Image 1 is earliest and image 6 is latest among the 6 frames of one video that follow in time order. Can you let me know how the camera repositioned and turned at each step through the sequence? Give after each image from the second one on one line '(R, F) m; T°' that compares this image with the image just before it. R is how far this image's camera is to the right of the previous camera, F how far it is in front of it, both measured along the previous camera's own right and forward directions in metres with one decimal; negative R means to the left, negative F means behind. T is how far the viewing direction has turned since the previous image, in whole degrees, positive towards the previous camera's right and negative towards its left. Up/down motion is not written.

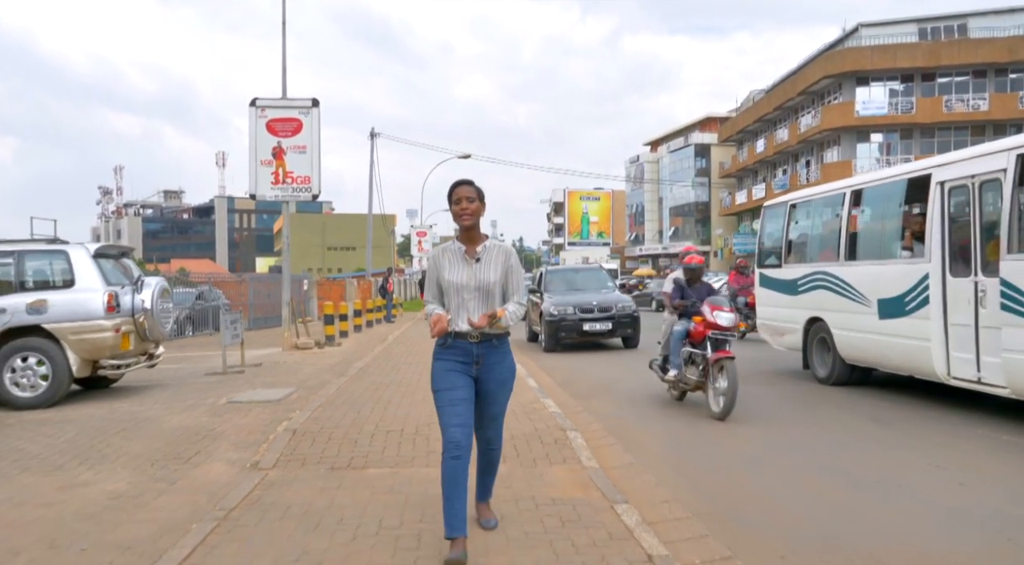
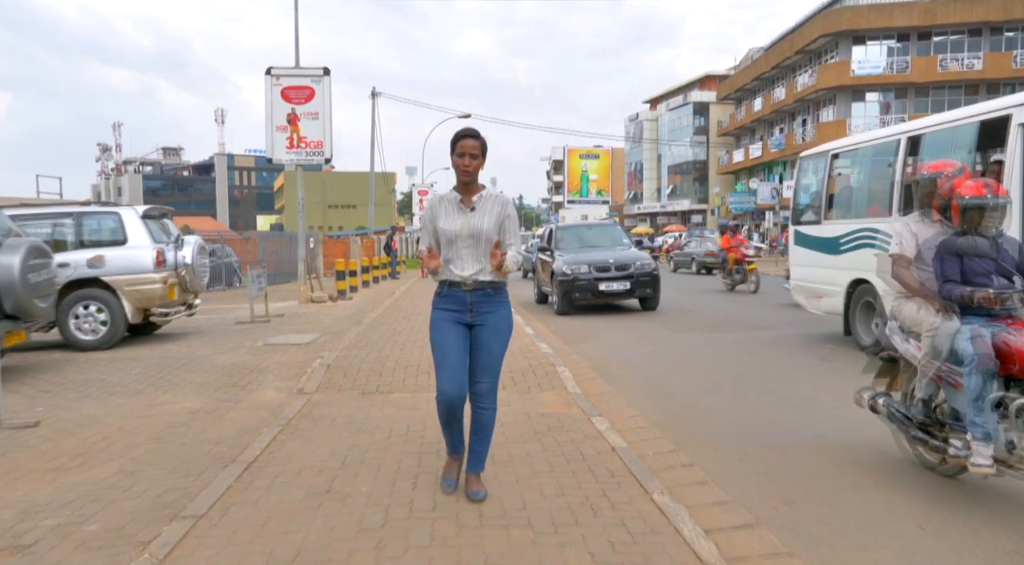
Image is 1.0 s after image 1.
(0.0, -1.0) m; 0°
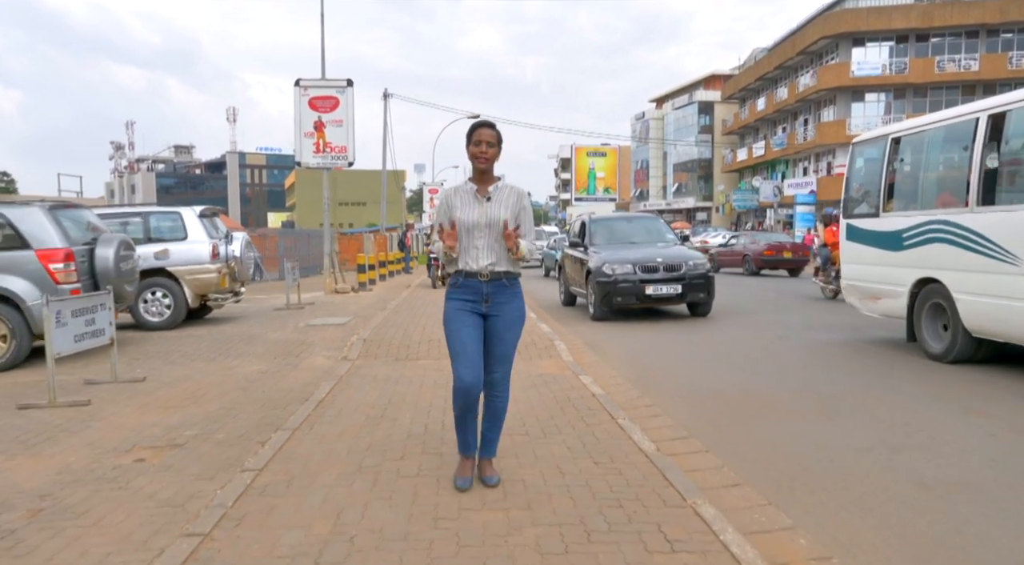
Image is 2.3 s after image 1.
(0.0, -1.4) m; -1°
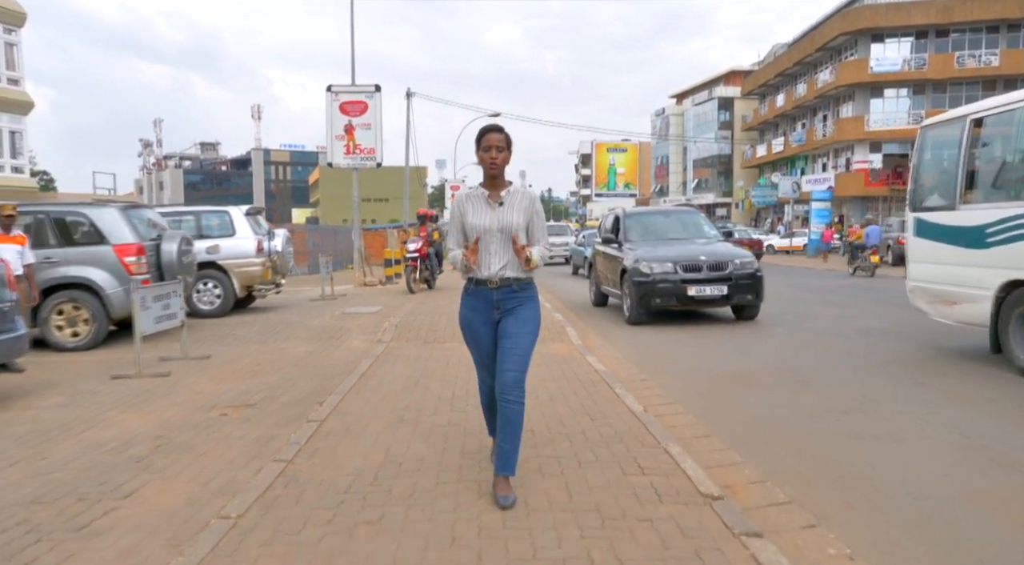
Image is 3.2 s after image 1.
(+0.1, -0.9) m; -2°
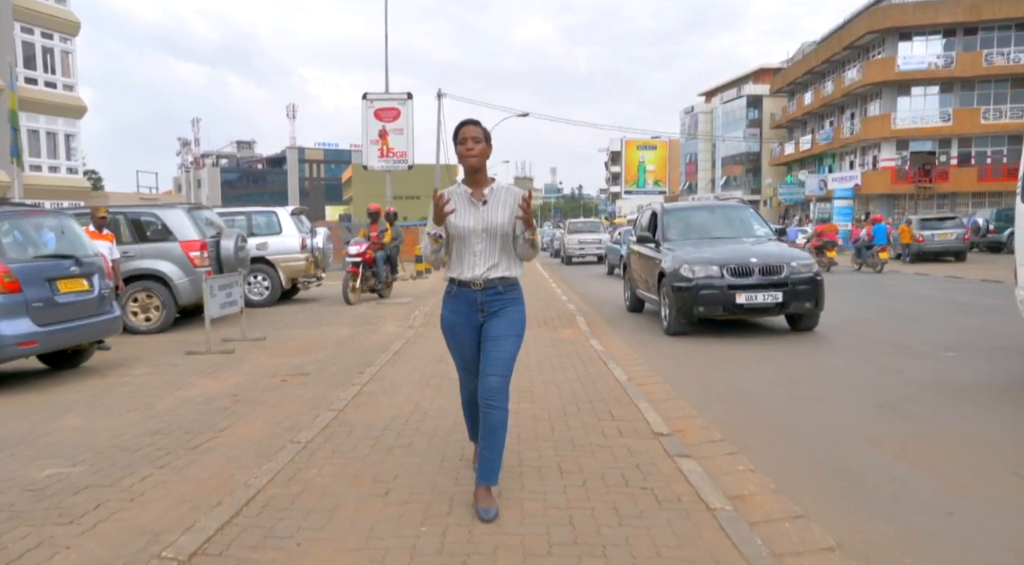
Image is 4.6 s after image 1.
(+0.2, -1.1) m; -3°
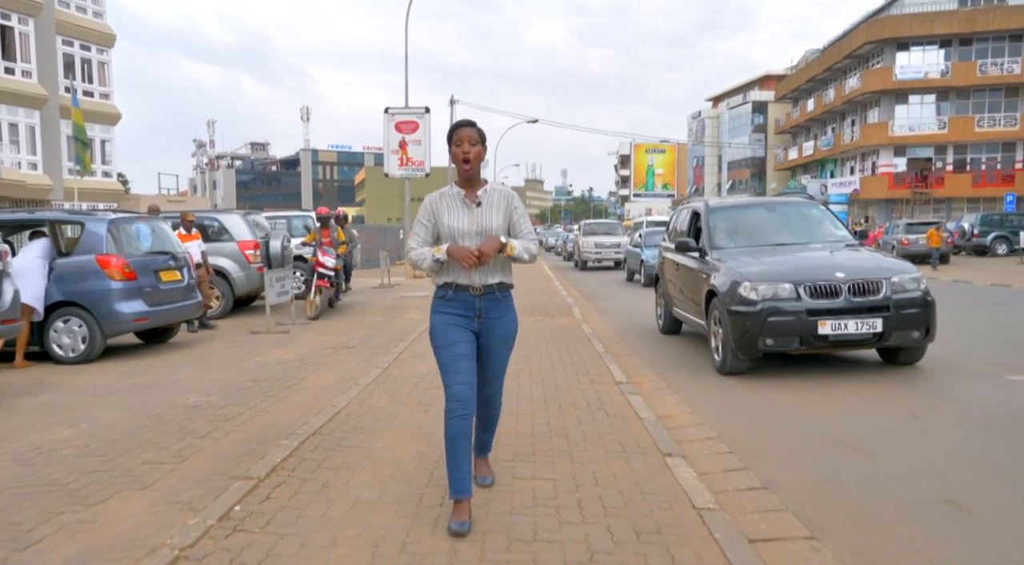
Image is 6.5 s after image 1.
(+0.1, -1.7) m; -1°
